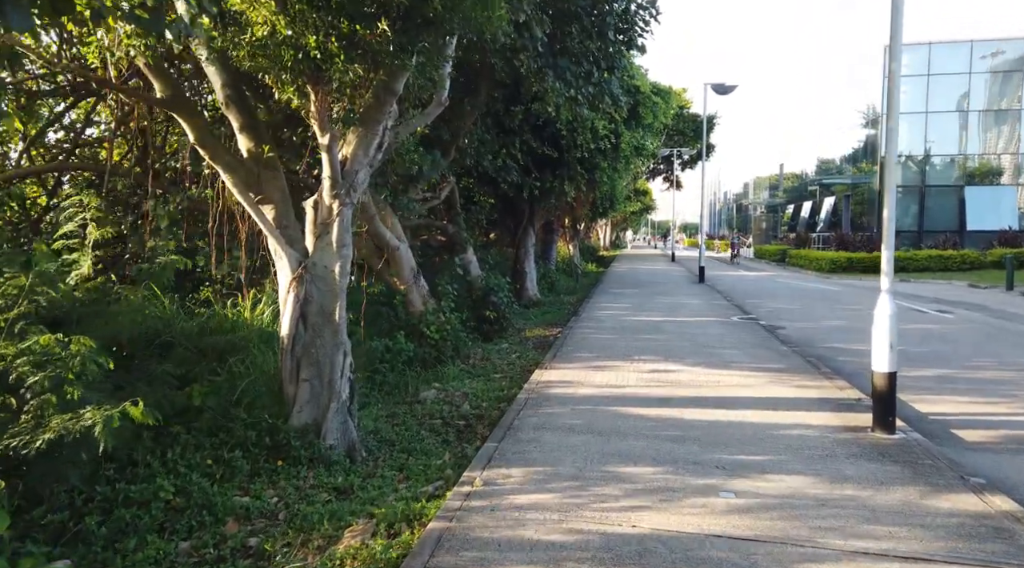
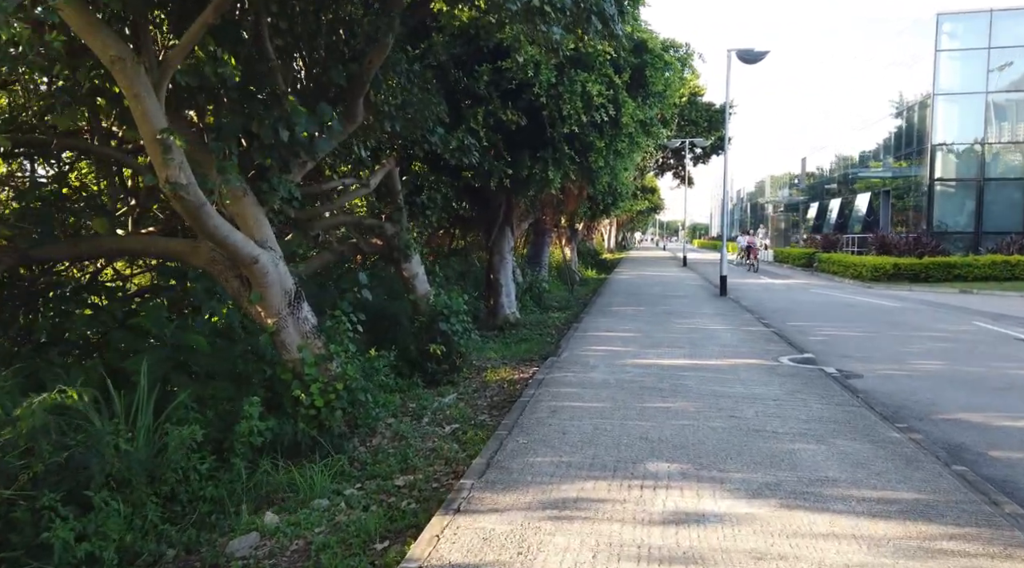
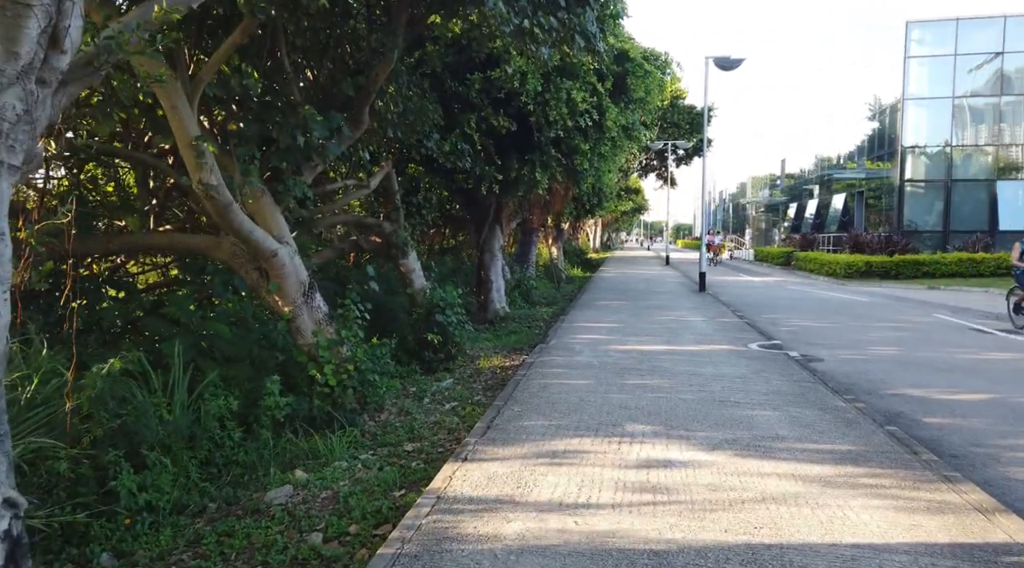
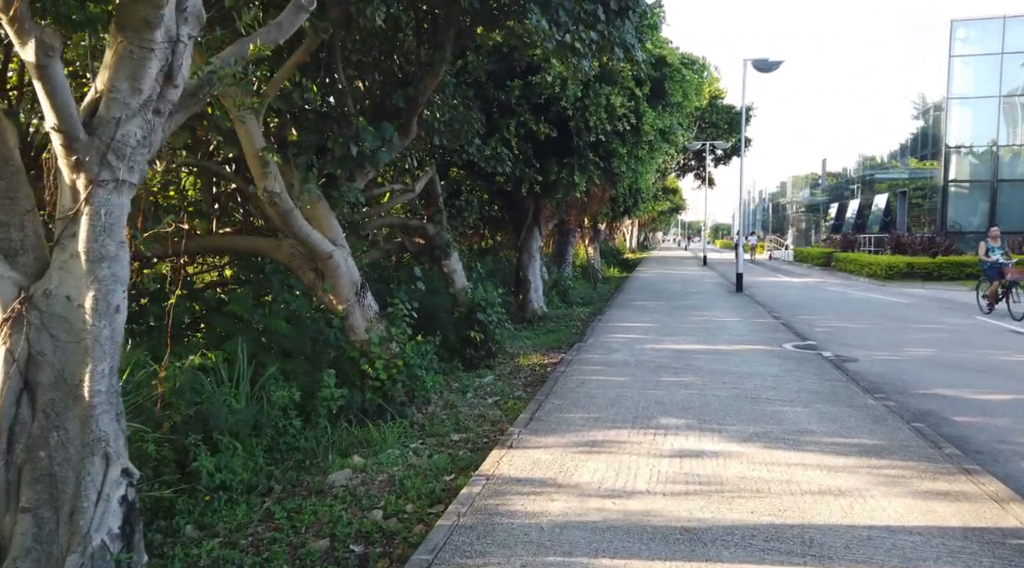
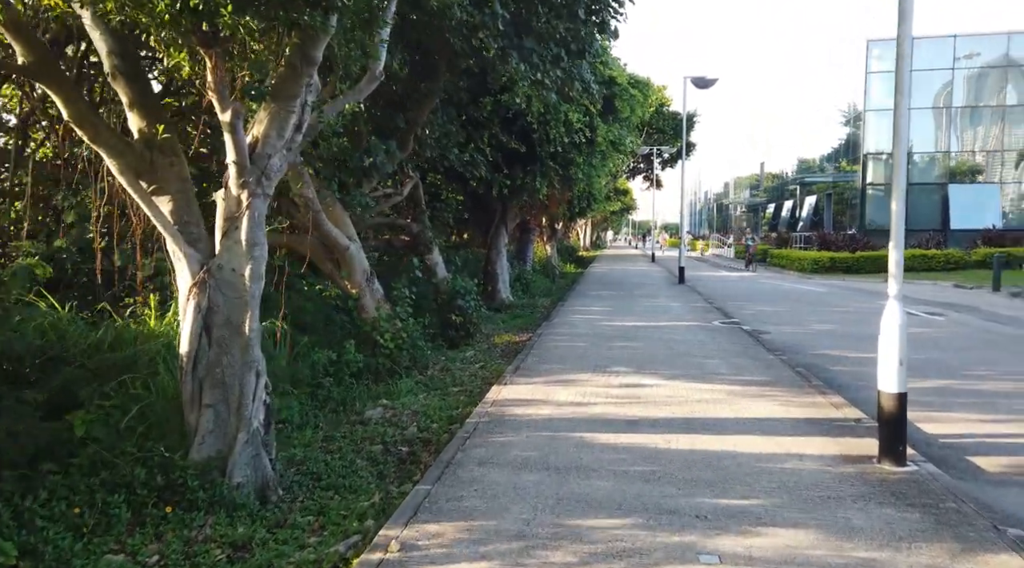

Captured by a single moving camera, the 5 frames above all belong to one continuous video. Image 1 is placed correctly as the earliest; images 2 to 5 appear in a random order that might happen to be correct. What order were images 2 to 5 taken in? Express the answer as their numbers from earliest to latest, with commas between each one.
5, 4, 3, 2
